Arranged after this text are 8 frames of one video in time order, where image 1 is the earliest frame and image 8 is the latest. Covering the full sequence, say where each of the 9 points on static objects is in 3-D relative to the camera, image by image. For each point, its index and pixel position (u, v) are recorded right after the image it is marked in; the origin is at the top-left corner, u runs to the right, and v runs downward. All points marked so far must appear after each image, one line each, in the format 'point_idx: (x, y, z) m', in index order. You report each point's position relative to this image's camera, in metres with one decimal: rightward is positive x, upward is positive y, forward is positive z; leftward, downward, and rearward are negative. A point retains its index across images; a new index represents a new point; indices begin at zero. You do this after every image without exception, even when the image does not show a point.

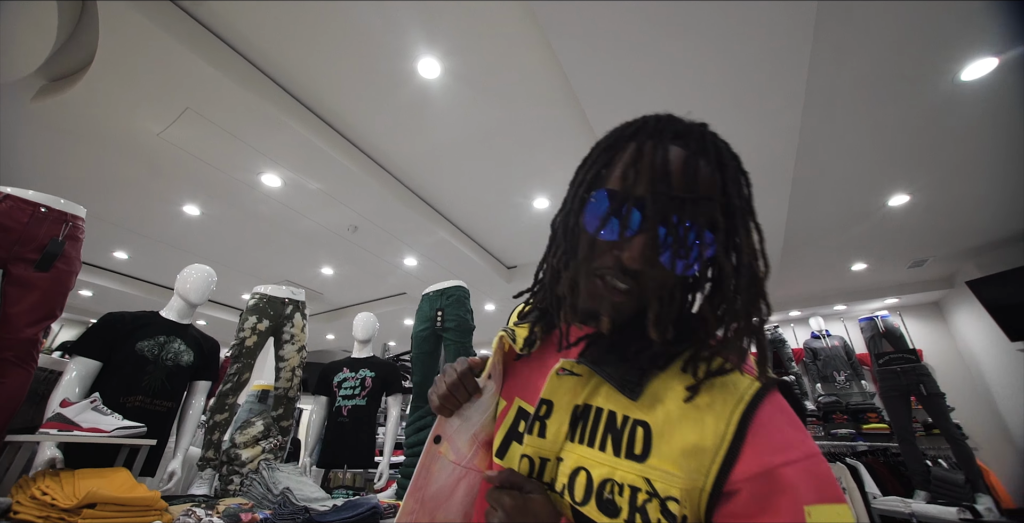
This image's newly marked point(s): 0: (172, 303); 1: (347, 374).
0: (-1.5, -0.2, +1.7) m
1: (-0.9, -0.6, +2.1) m
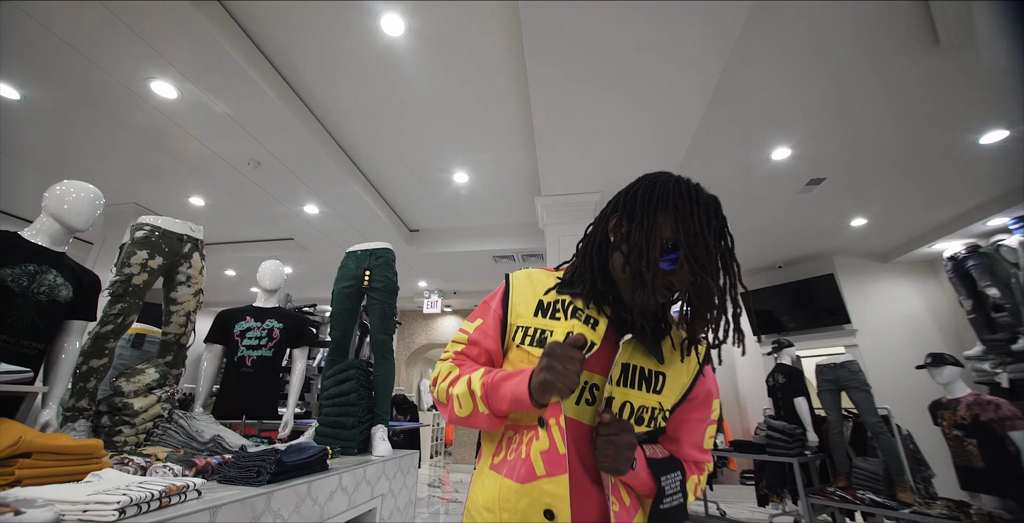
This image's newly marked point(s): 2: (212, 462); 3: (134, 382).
0: (-1.6, +0.1, +1.4) m
1: (-1.3, -0.3, +2.0) m
2: (-0.9, -0.6, +1.1) m
3: (-1.4, -0.5, +1.5) m
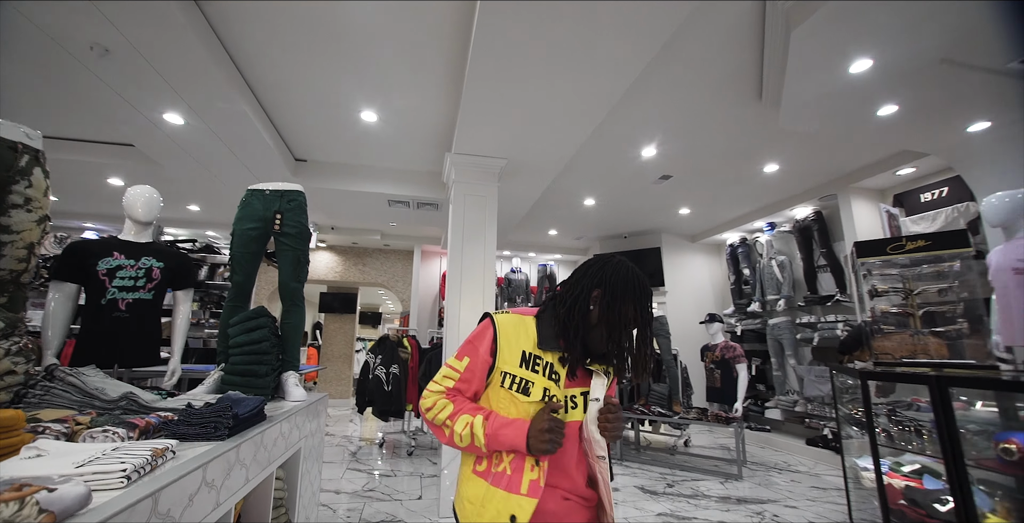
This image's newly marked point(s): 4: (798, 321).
0: (-1.7, +0.4, +1.0) m
1: (-1.7, 0.0, +1.7) m
2: (-1.0, -0.5, +1.1) m
3: (-1.6, -0.2, +1.2) m
4: (+3.2, -0.7, +4.4) m
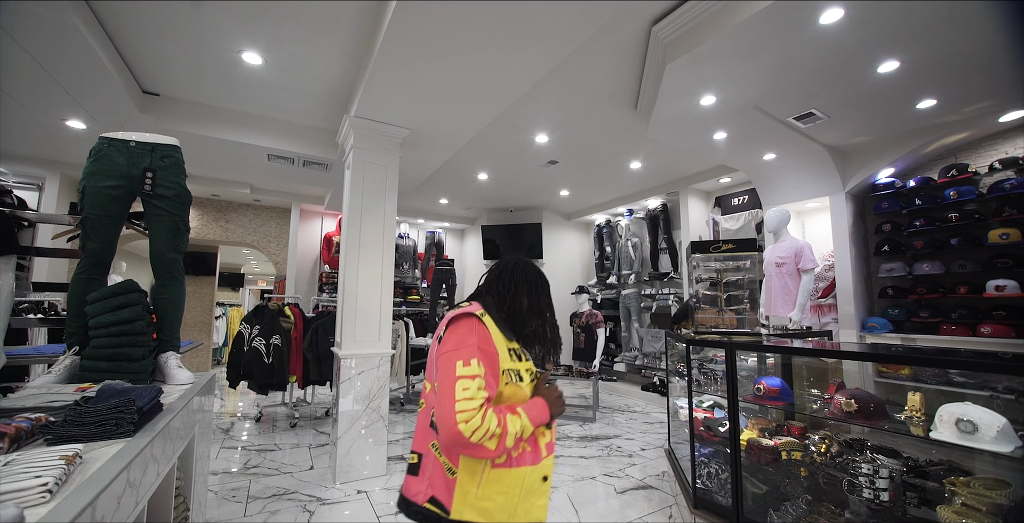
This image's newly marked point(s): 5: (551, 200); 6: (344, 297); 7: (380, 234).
0: (-1.8, +0.4, +0.6) m
1: (-2.0, +0.1, +1.3) m
2: (-1.2, -0.4, +1.0) m
3: (-1.8, -0.1, +0.9) m
4: (+1.8, -0.4, +5.4) m
5: (+0.6, +0.9, +5.8) m
6: (-1.2, -0.2, +2.9) m
7: (-1.1, +0.2, +3.1) m
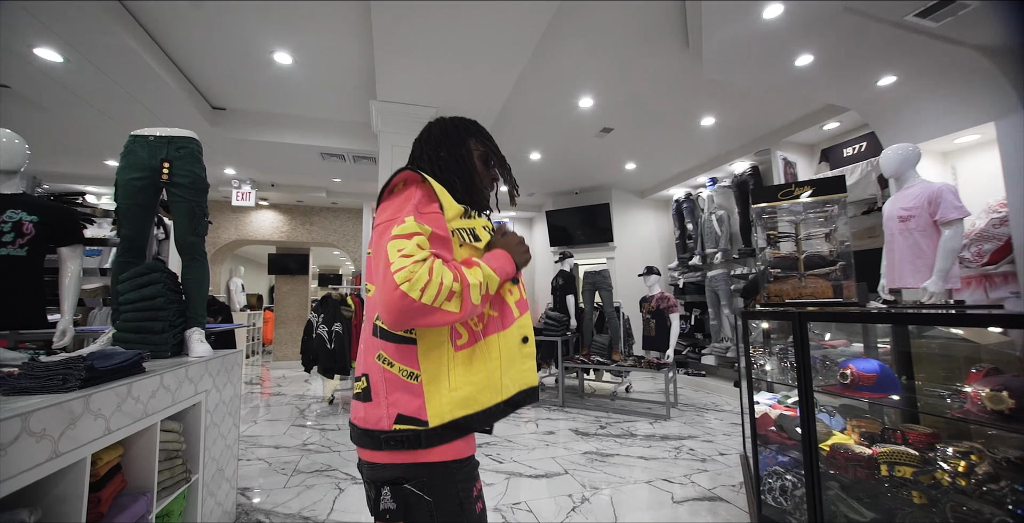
0: (-2.1, +0.5, +0.8) m
1: (-2.1, +0.2, +1.6) m
2: (-1.4, -0.3, +1.1) m
3: (-2.0, -0.1, +1.1) m
4: (+2.6, -0.1, +4.6) m
5: (+1.4, +1.1, +5.3) m
6: (-1.0, -0.1, +2.9) m
7: (-0.8, +0.4, +3.1) m
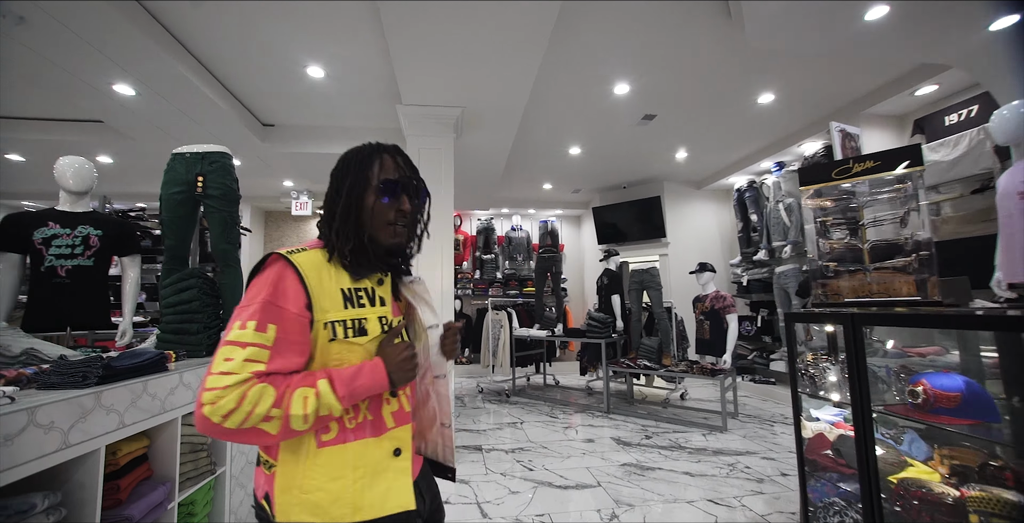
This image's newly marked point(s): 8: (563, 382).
0: (-2.2, +0.4, +1.0) m
1: (-2.1, +0.2, +1.8) m
2: (-1.5, -0.3, +1.2) m
3: (-2.1, -0.1, +1.4) m
4: (+3.1, -0.1, +4.1) m
5: (+2.0, +1.2, +4.9) m
6: (-0.8, -0.2, +2.9) m
7: (-0.6, +0.3, +3.1) m
8: (+0.7, -1.6, +5.2) m
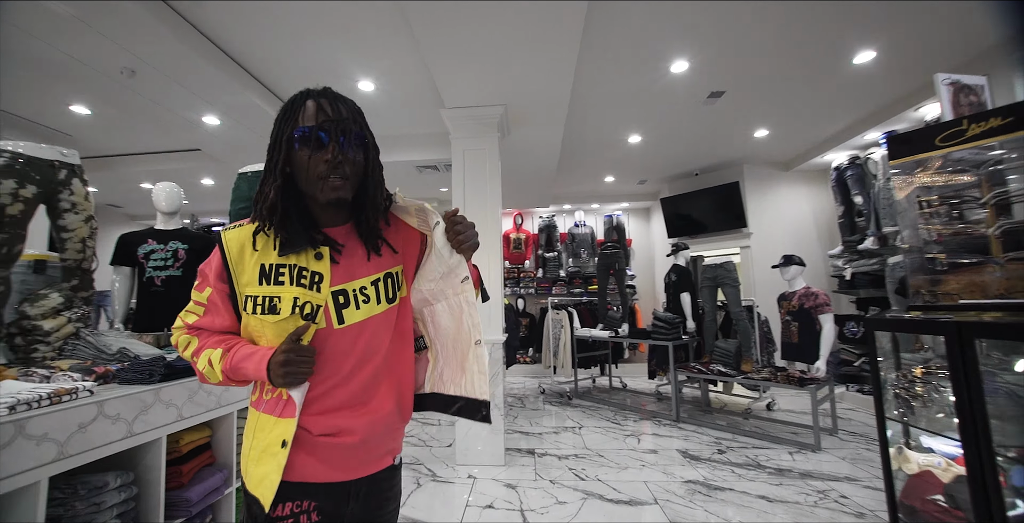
0: (-2.2, +0.4, +1.4) m
1: (-2.0, +0.1, +2.1) m
2: (-1.4, -0.4, +1.4) m
3: (-2.0, -0.2, +1.7) m
4: (+3.6, 0.0, +3.3) m
5: (+2.6, +1.2, +4.4) m
6: (-0.4, -0.2, +3.0) m
7: (-0.2, +0.3, +3.1) m
8: (+1.5, -1.5, +4.9) m
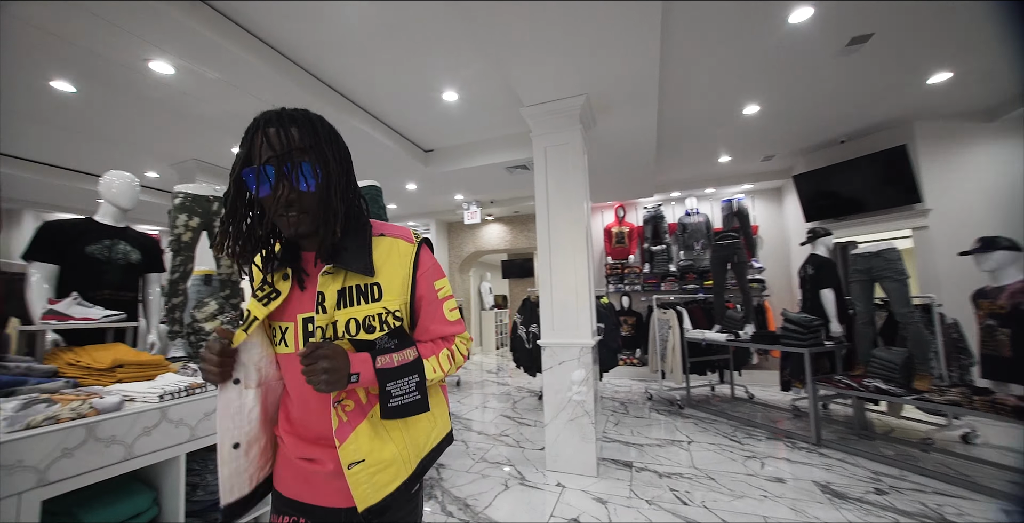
0: (-2.0, +0.3, +1.9) m
1: (-1.5, 0.0, +2.6) m
2: (-1.2, -0.4, +1.7) m
3: (-1.7, -0.3, +2.1) m
4: (+4.1, +0.2, +2.1) m
5: (+3.5, +1.4, +3.3) m
6: (+0.2, -0.2, +2.9) m
7: (+0.4, +0.3, +2.9) m
8: (+2.7, -1.5, +4.2) m
